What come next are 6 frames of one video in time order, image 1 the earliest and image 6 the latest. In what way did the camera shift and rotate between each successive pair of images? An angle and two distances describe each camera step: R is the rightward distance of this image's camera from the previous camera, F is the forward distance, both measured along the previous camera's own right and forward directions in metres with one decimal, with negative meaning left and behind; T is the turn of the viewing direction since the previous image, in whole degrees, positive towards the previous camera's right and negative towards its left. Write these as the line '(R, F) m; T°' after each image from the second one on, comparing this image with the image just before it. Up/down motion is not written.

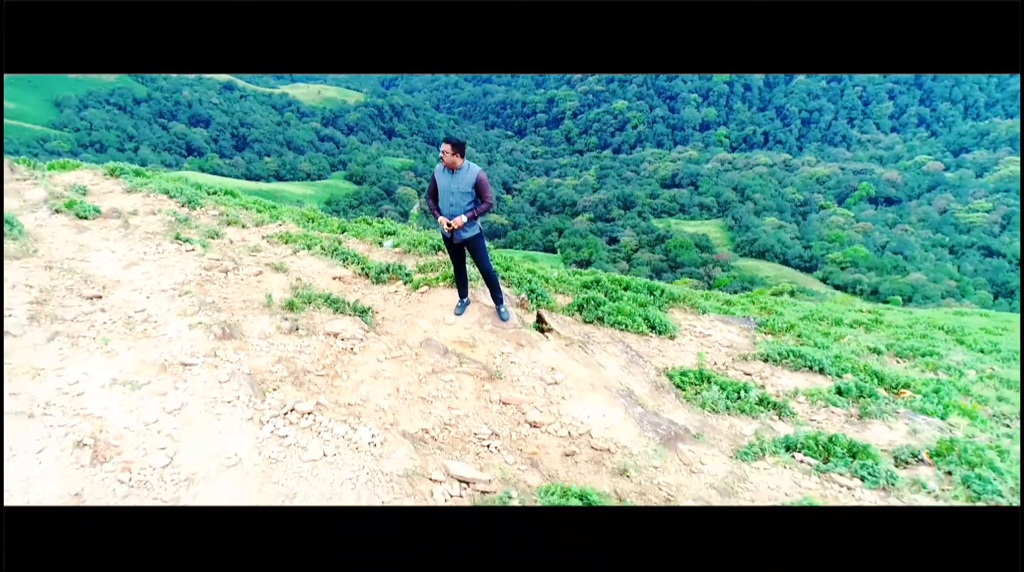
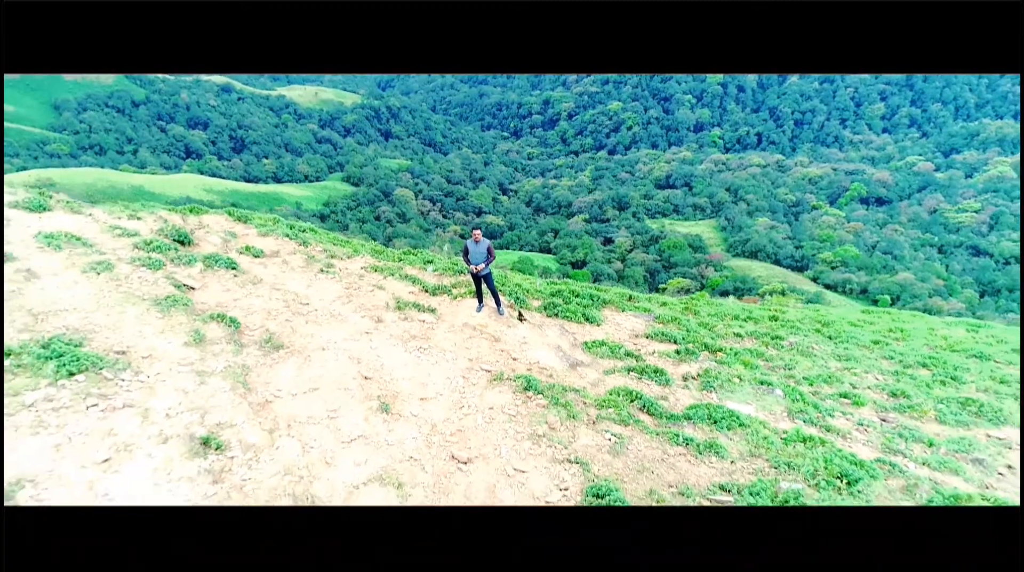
(0.0, -4.8) m; 0°
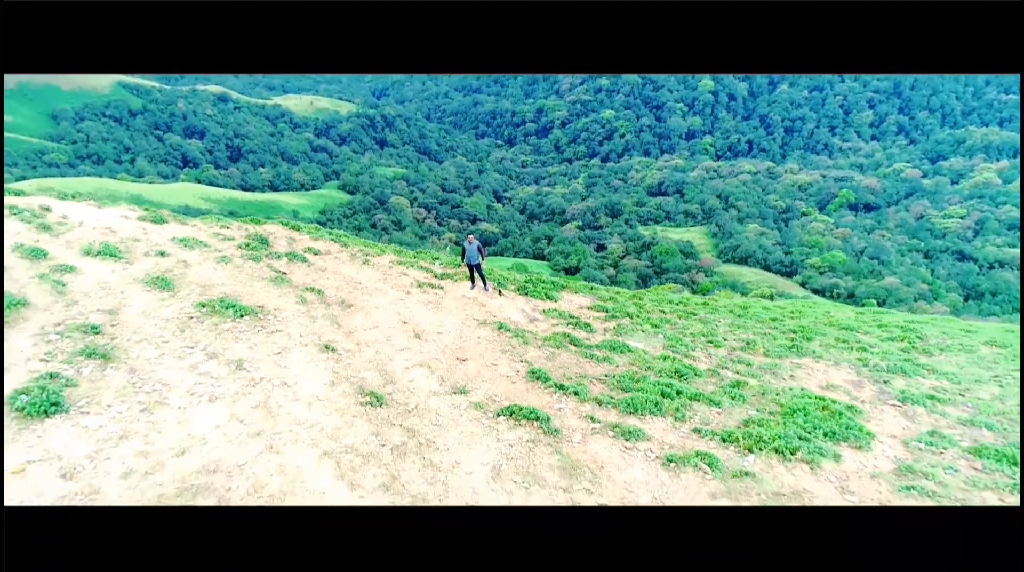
(+0.3, -4.8) m; 0°
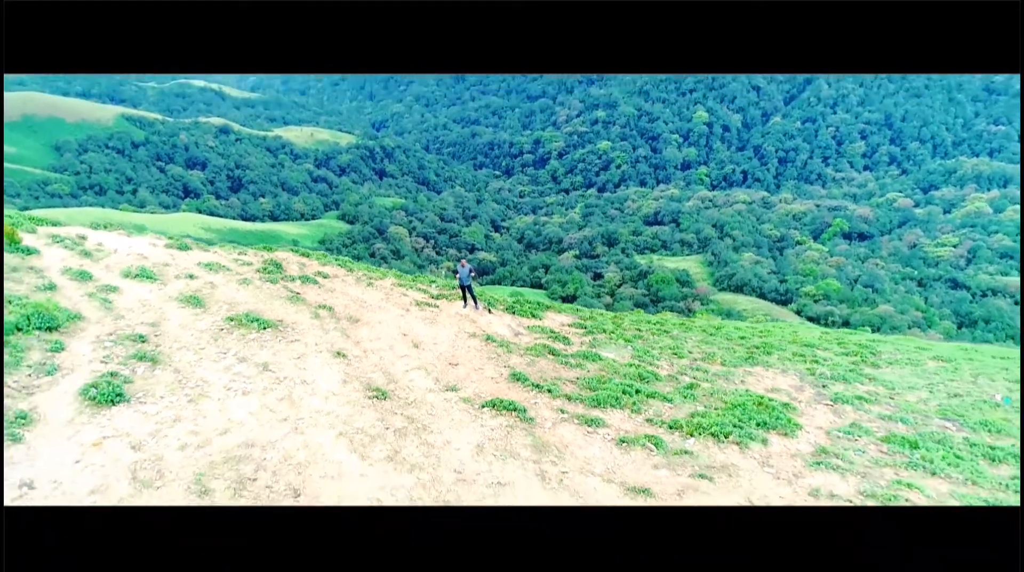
(+0.3, -1.8) m; 0°
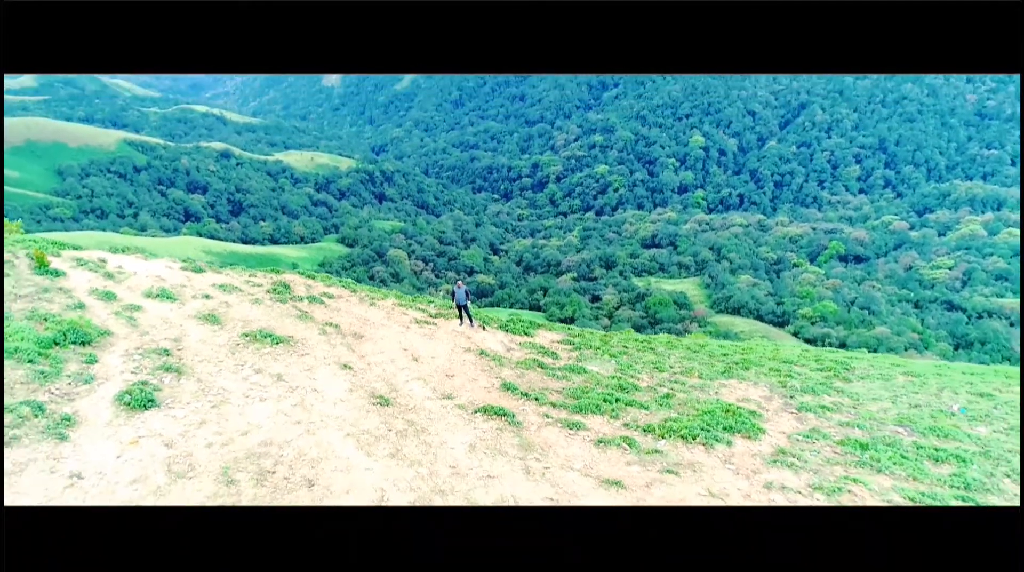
(+0.2, -1.2) m; 0°
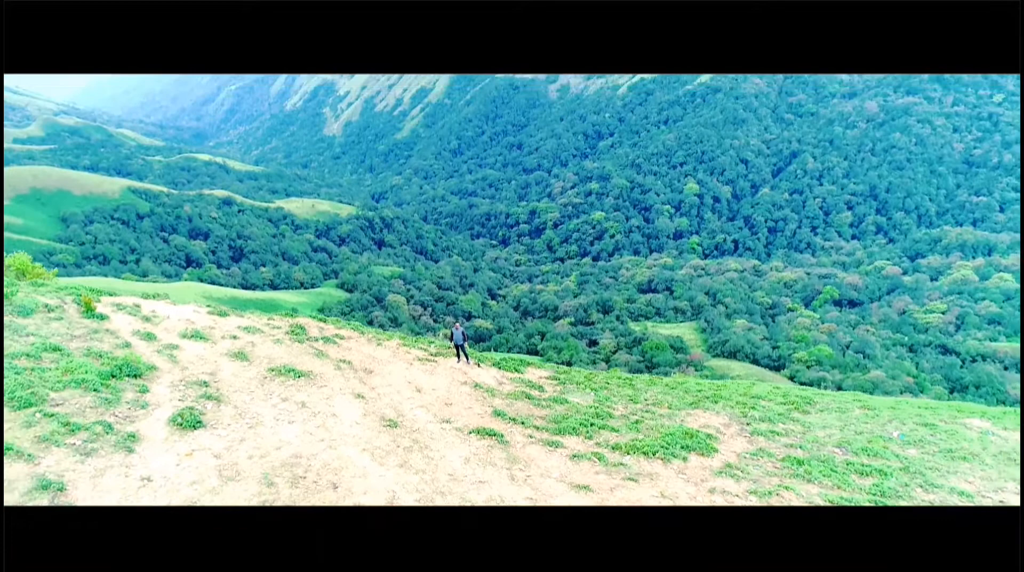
(+0.2, -2.3) m; 0°
